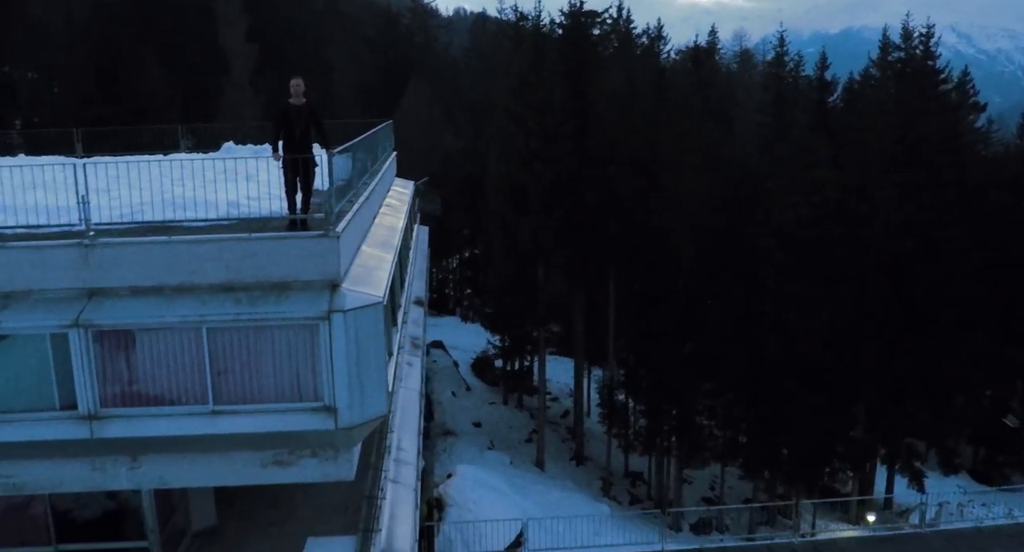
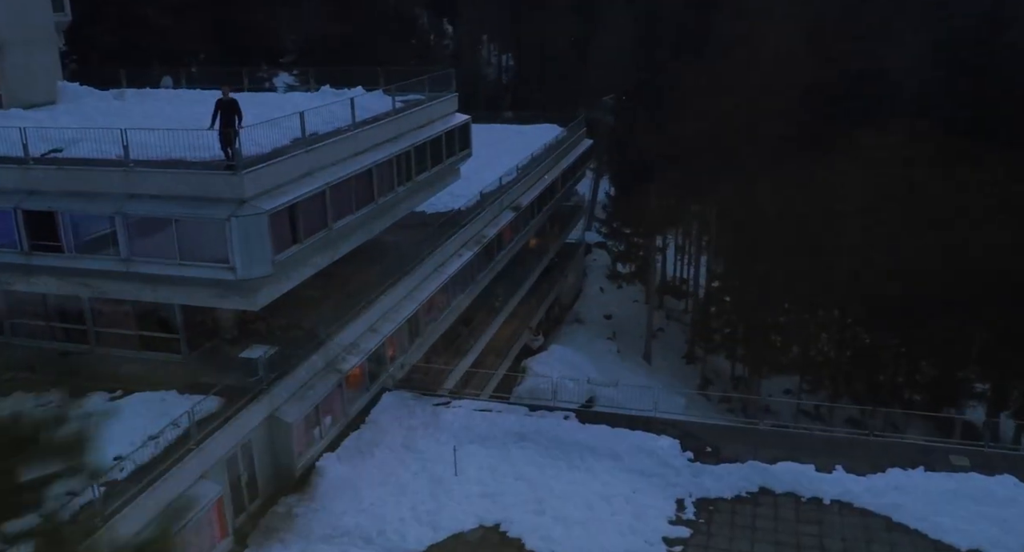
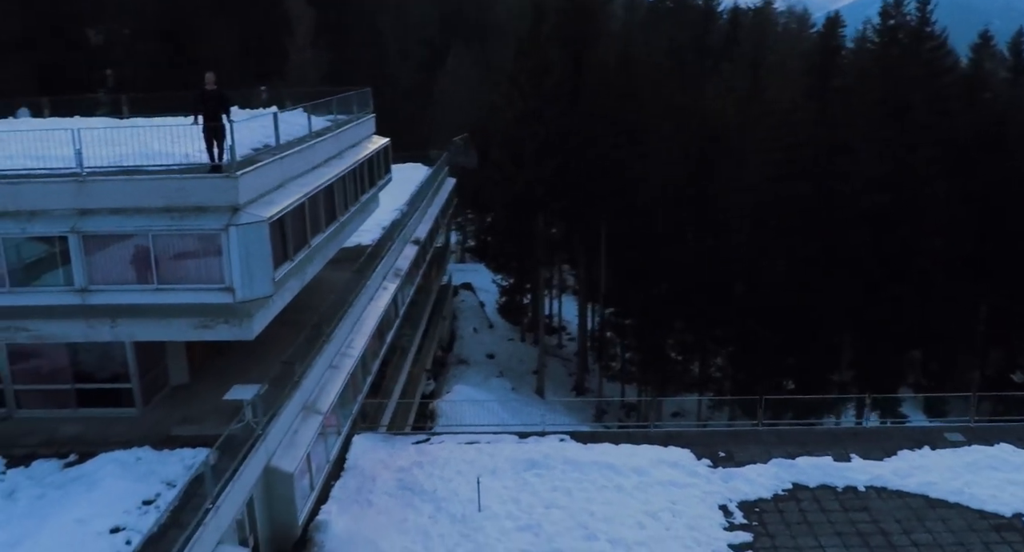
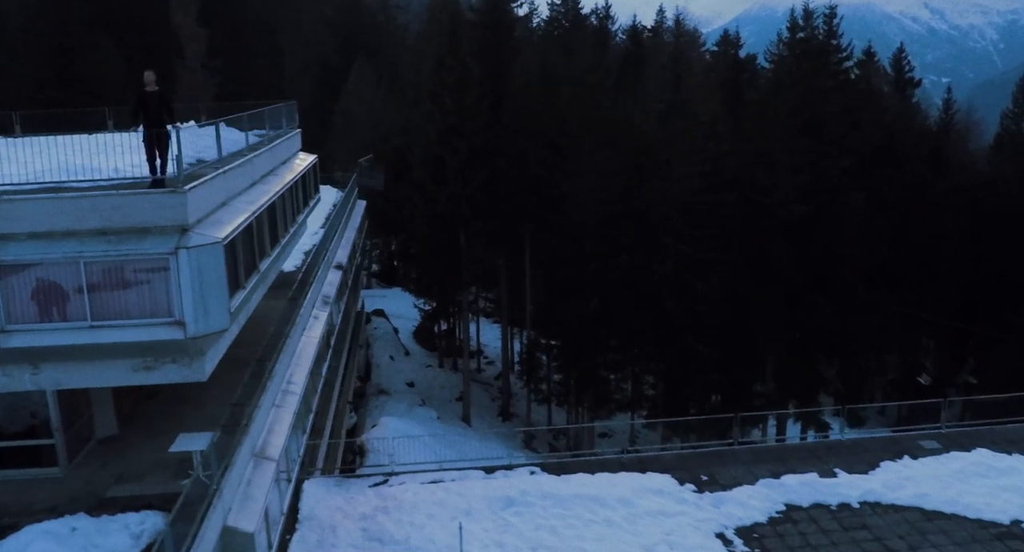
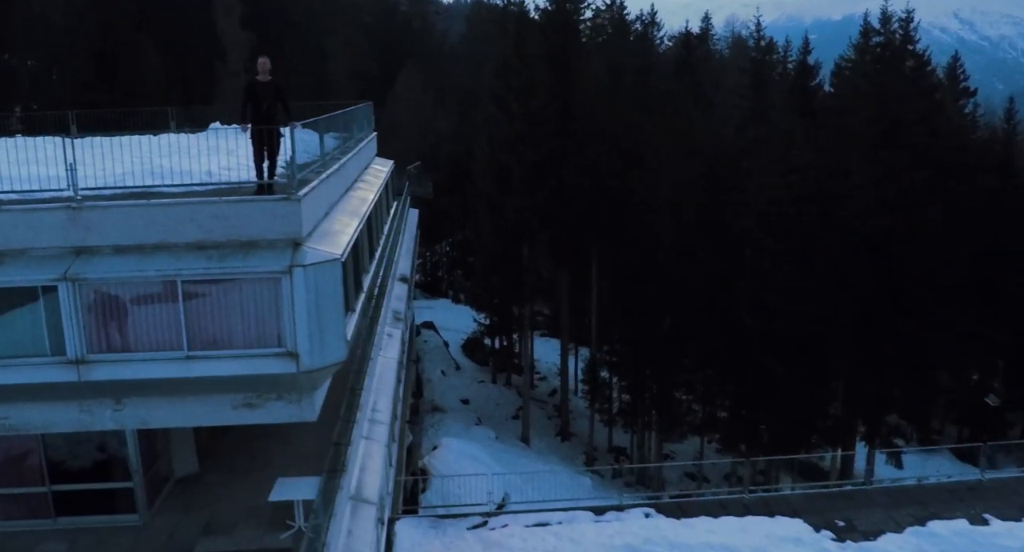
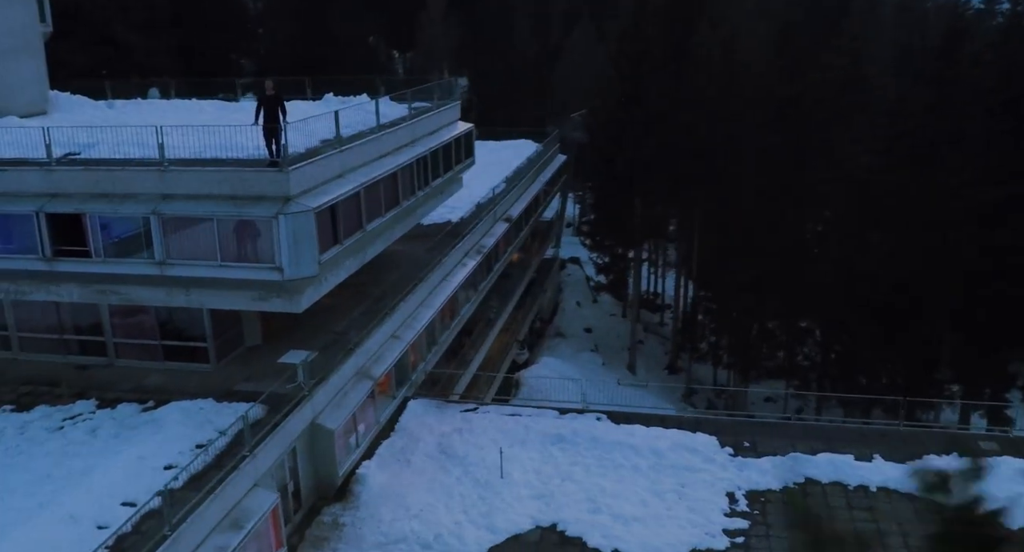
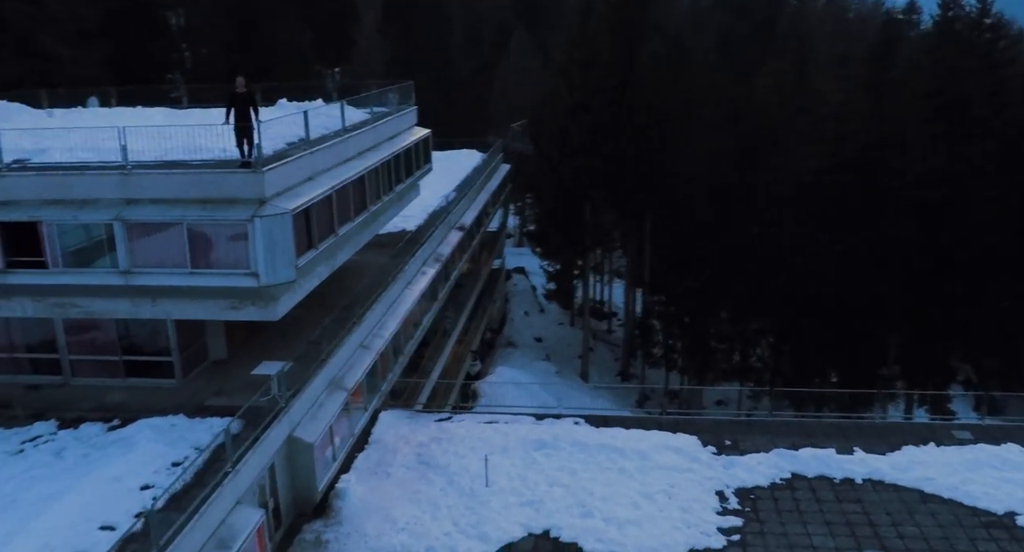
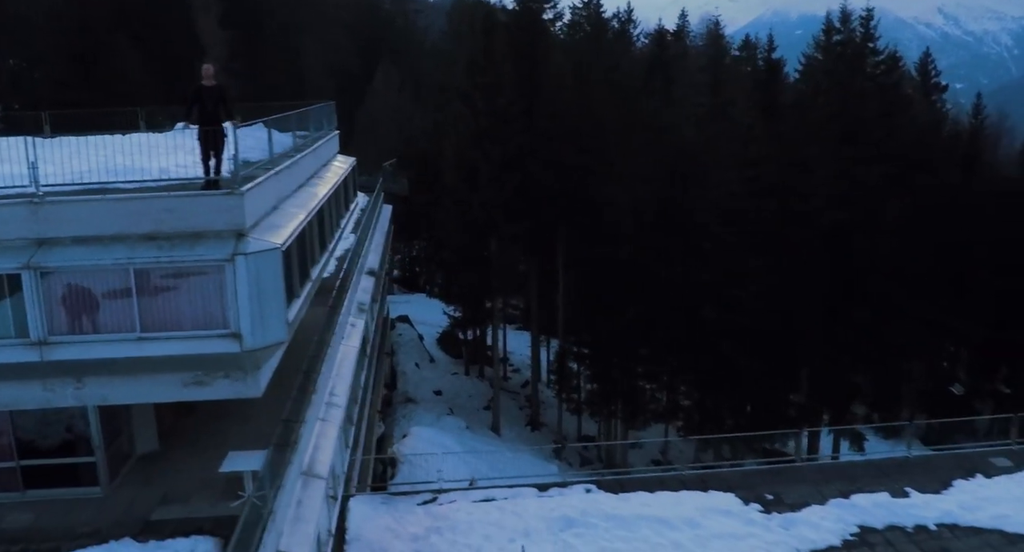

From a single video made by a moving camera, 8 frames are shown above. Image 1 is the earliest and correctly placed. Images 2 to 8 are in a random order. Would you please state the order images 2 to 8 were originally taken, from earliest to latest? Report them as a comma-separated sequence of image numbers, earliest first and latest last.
5, 8, 4, 3, 7, 6, 2
